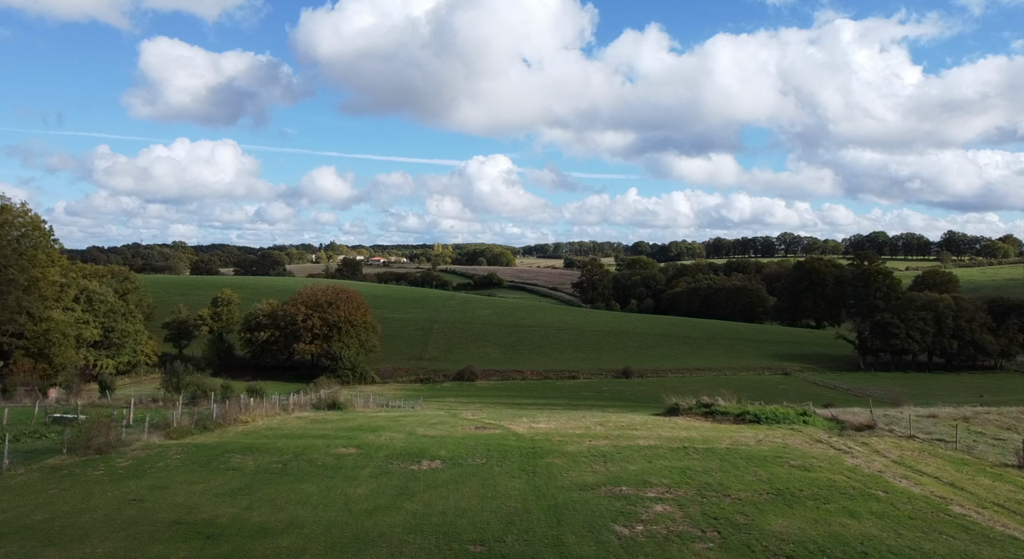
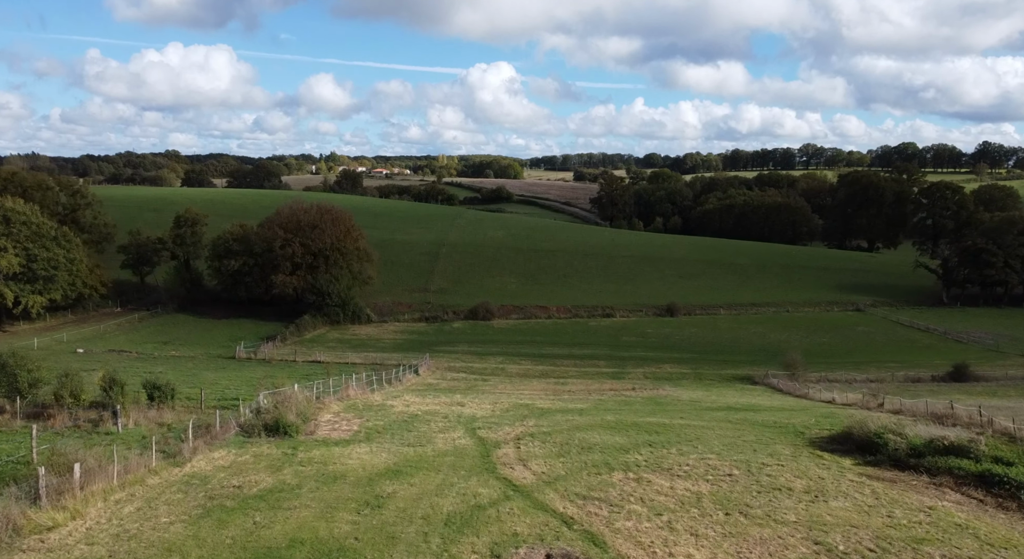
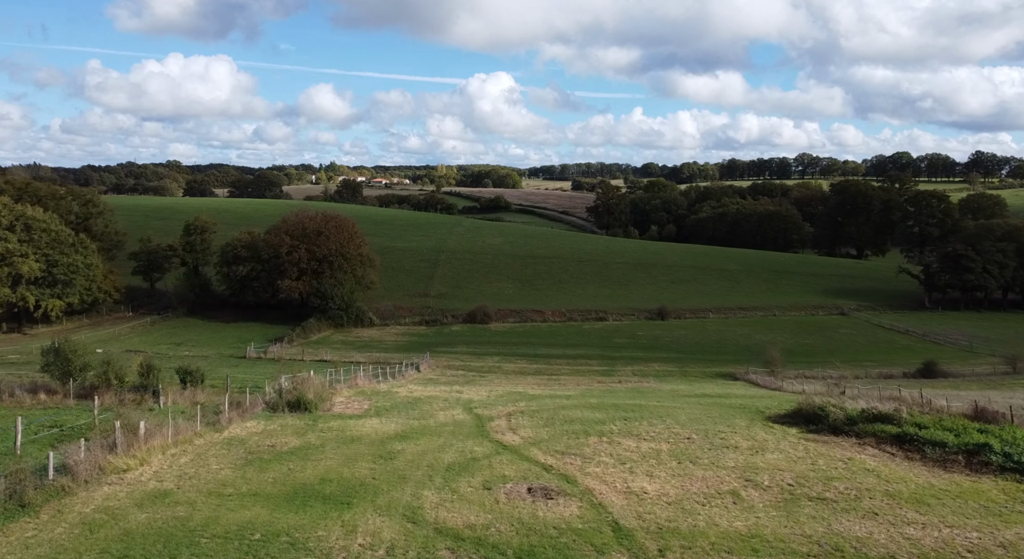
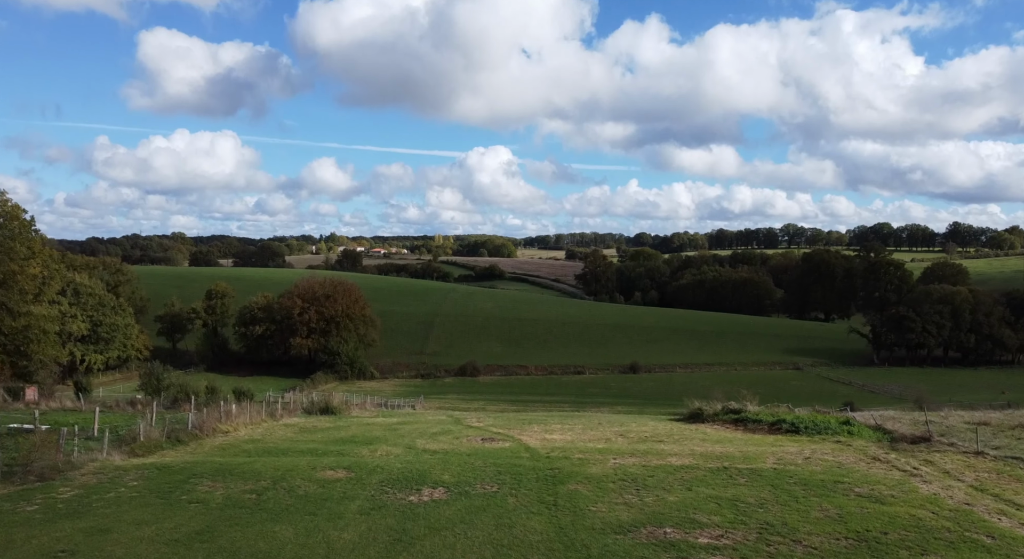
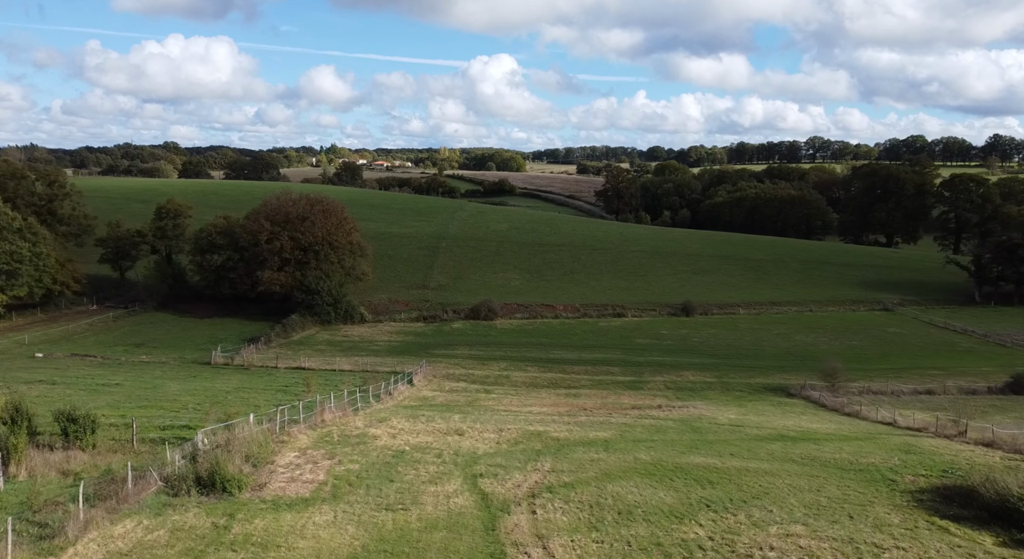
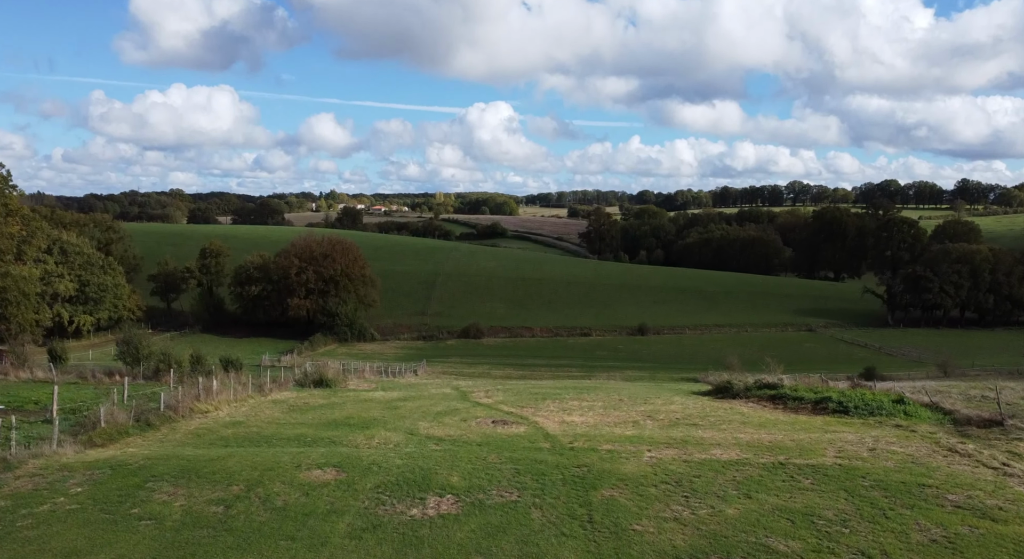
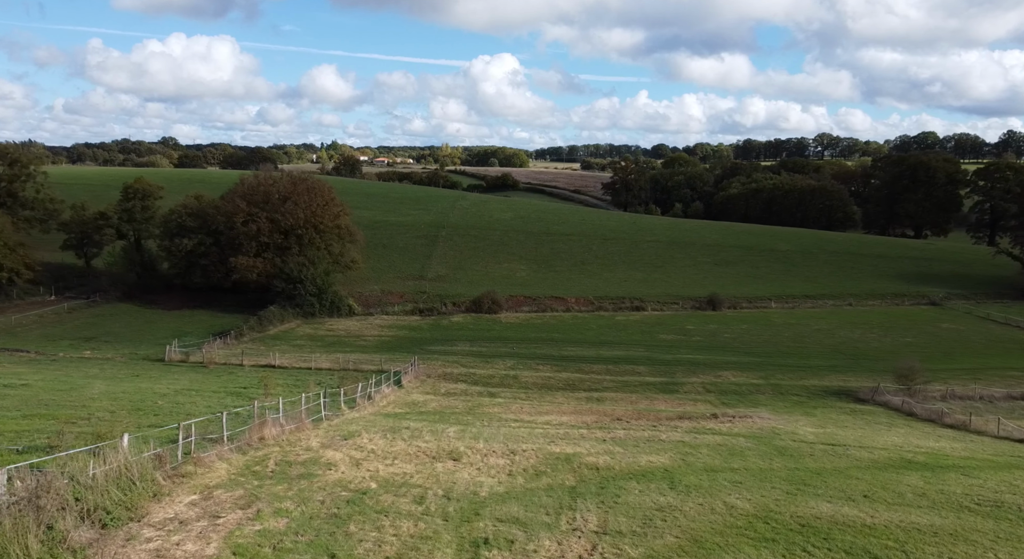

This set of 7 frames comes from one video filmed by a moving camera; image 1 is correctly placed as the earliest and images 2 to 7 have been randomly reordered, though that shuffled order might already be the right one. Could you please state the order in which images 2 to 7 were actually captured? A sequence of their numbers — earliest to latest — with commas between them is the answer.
4, 6, 3, 2, 5, 7
